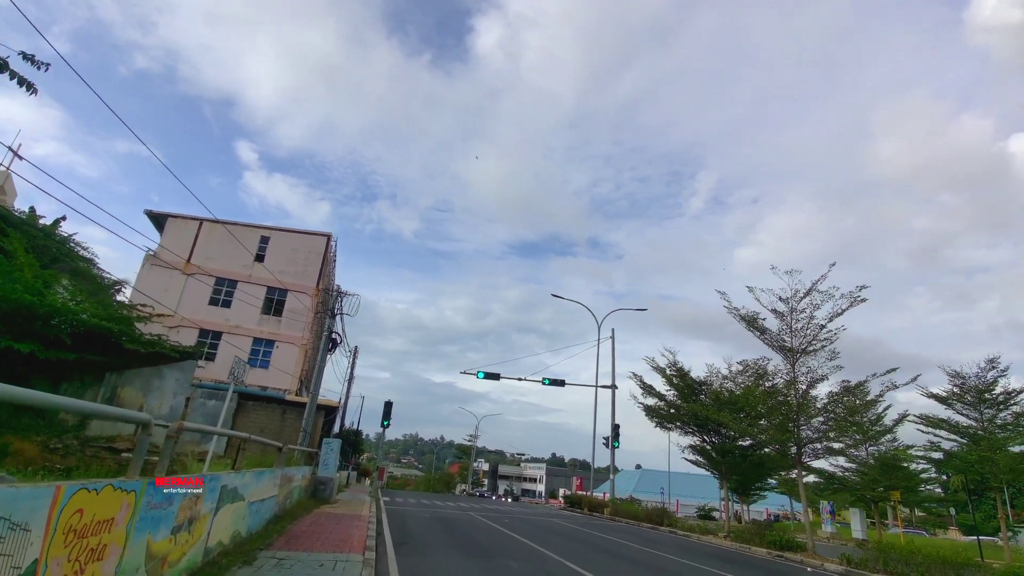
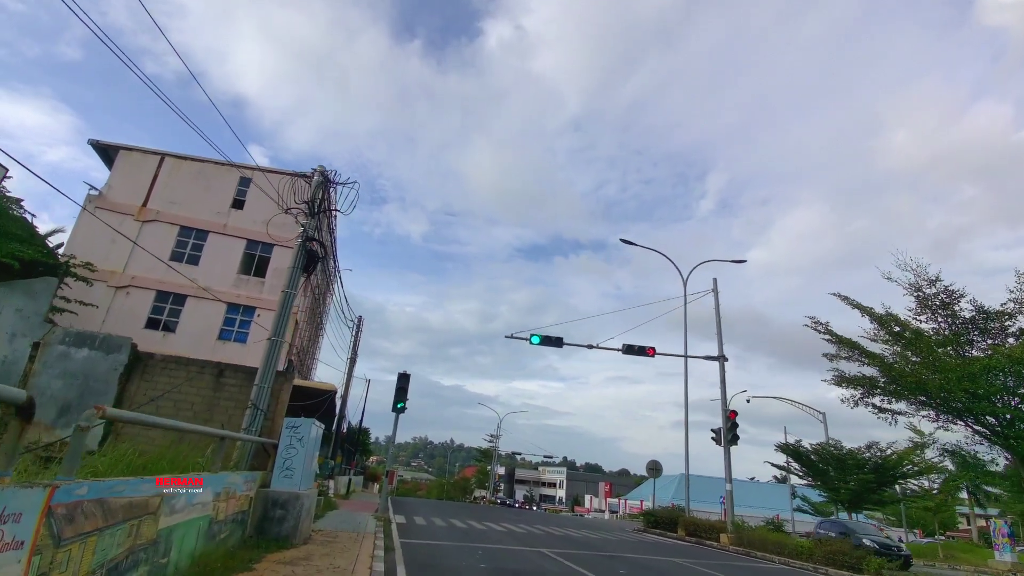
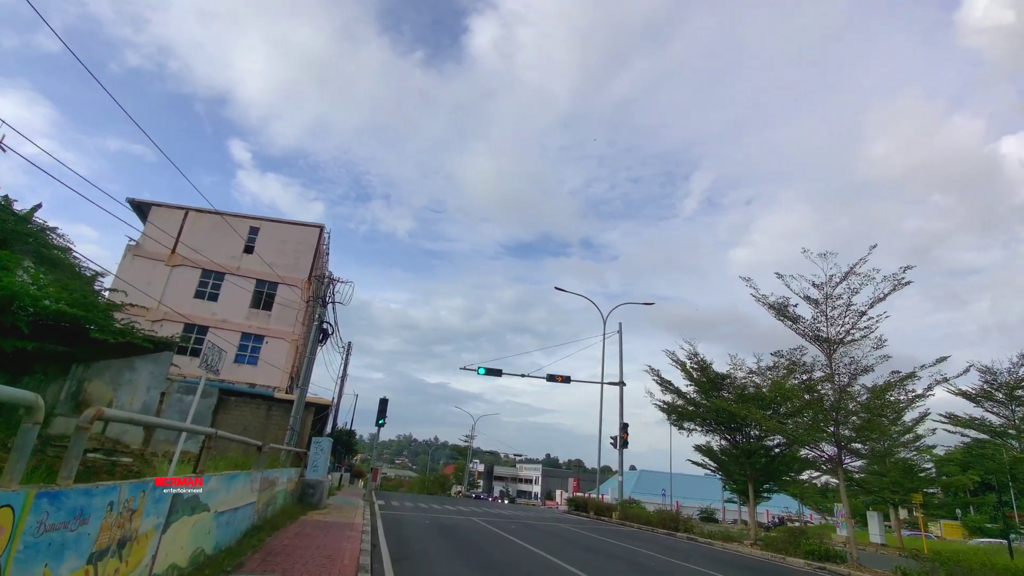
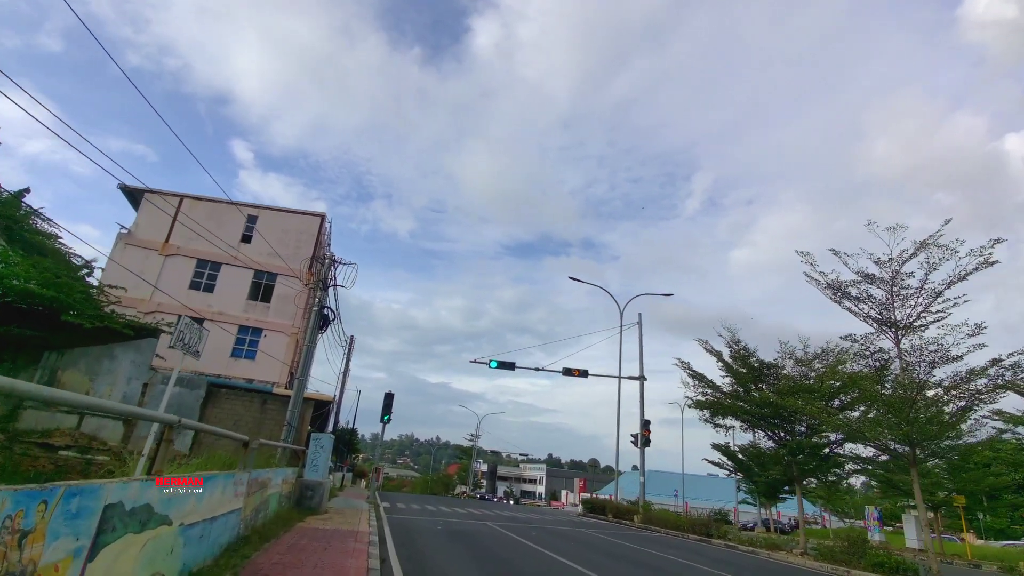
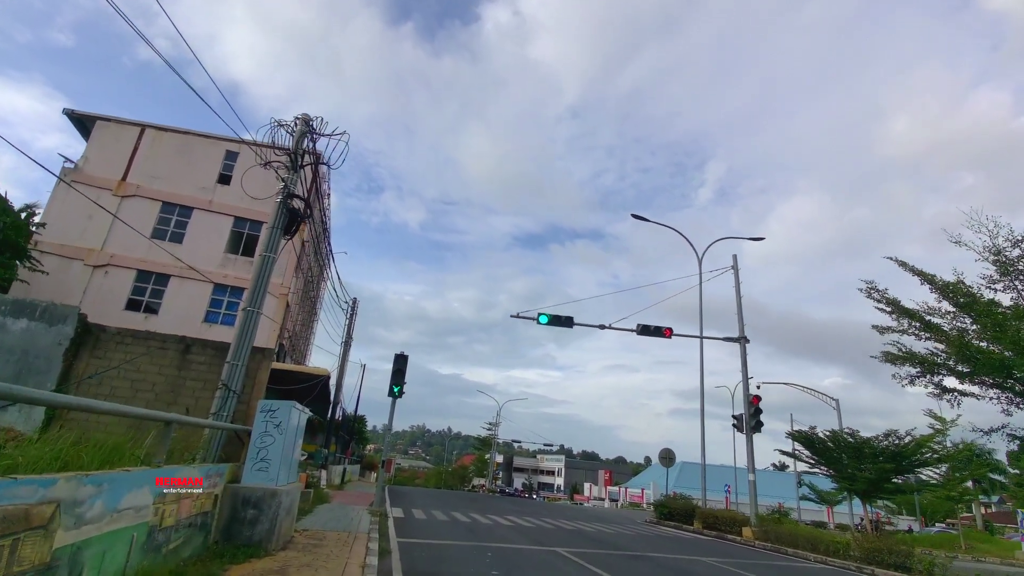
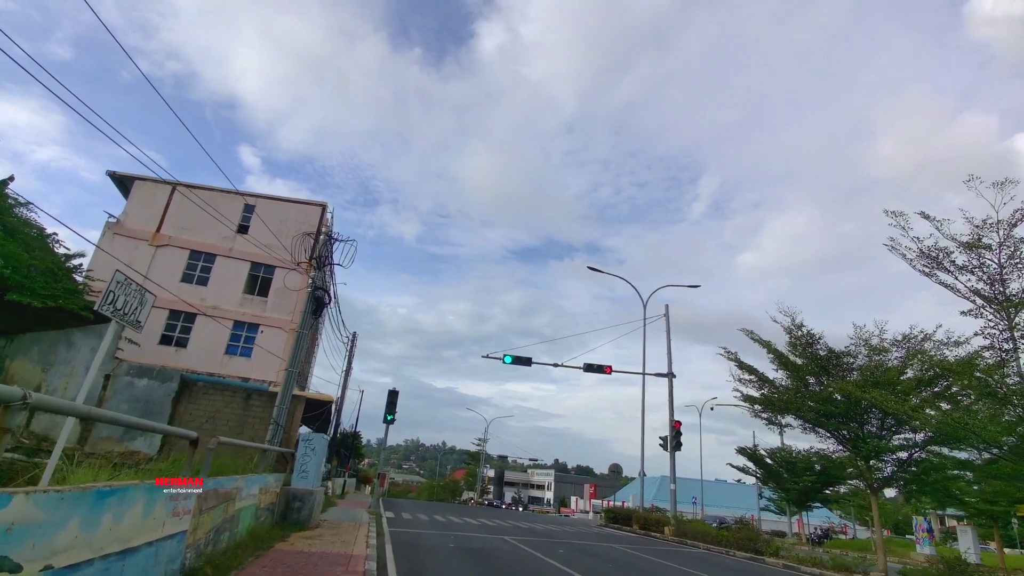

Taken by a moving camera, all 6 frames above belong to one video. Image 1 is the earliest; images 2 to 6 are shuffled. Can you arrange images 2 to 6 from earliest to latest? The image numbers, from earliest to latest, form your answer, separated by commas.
3, 4, 6, 2, 5
